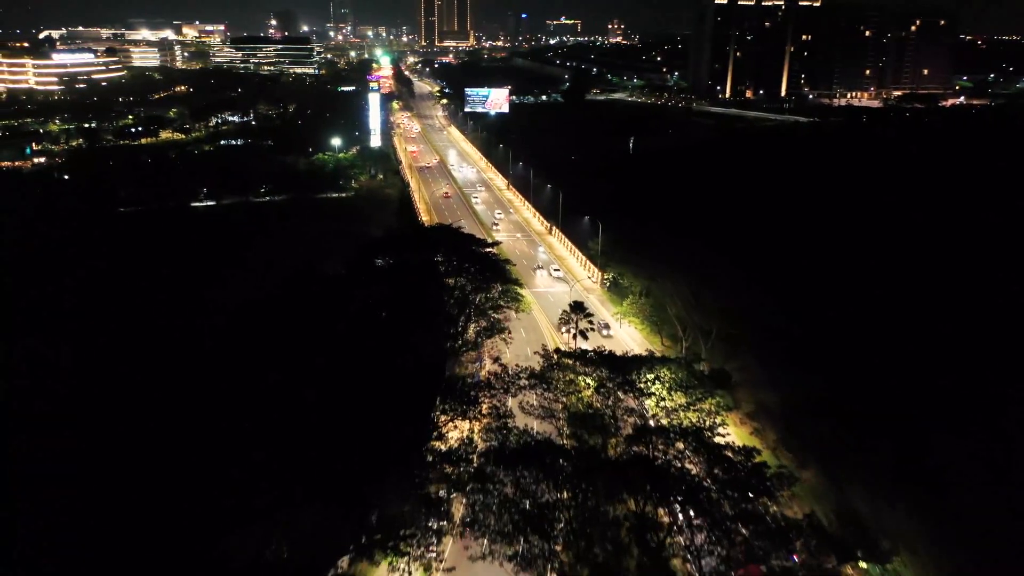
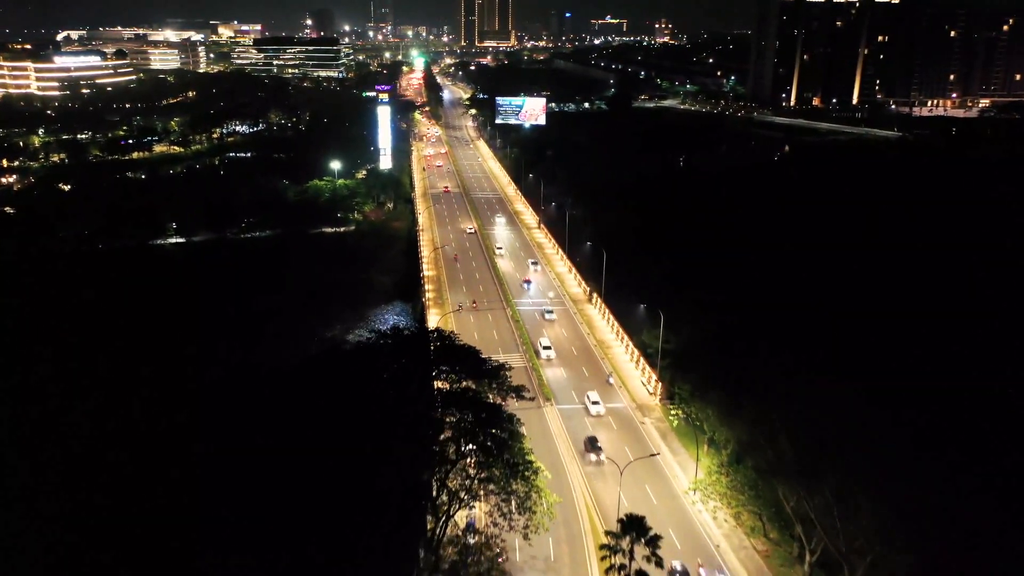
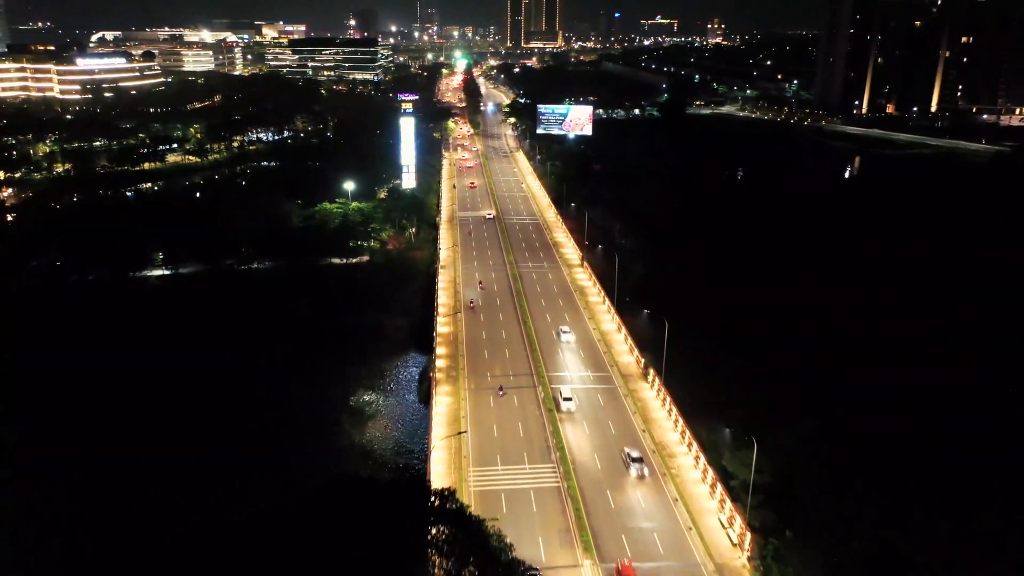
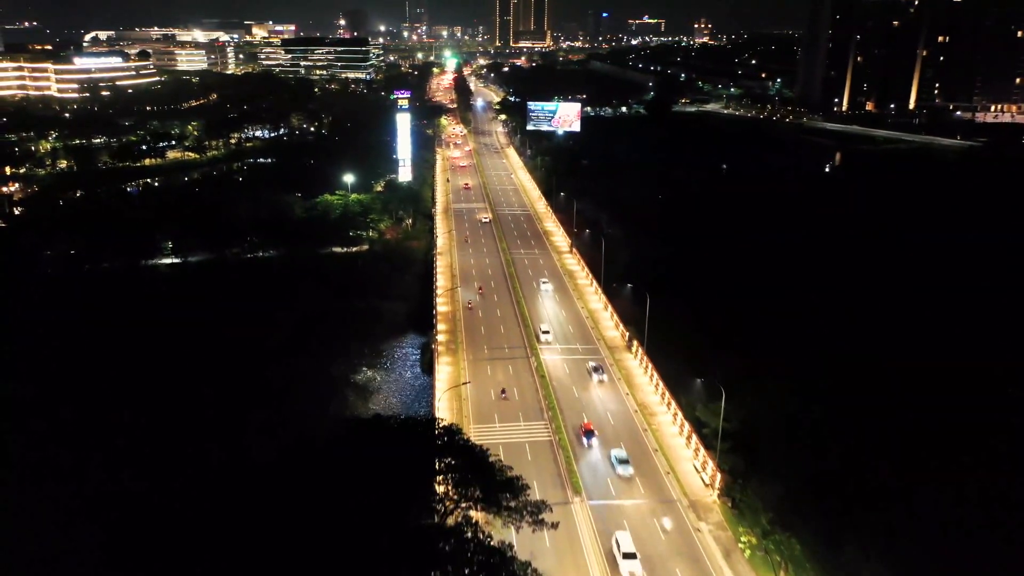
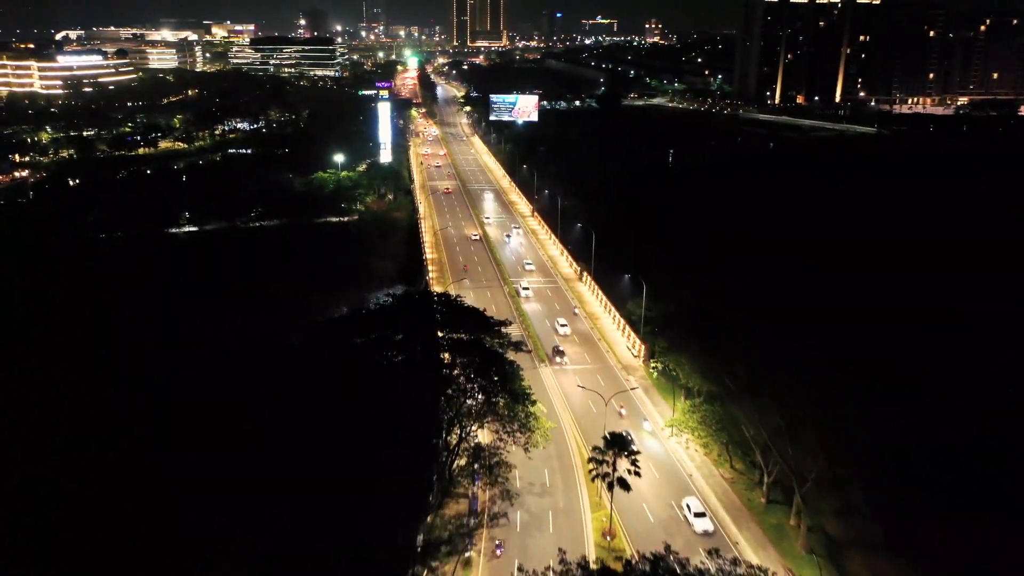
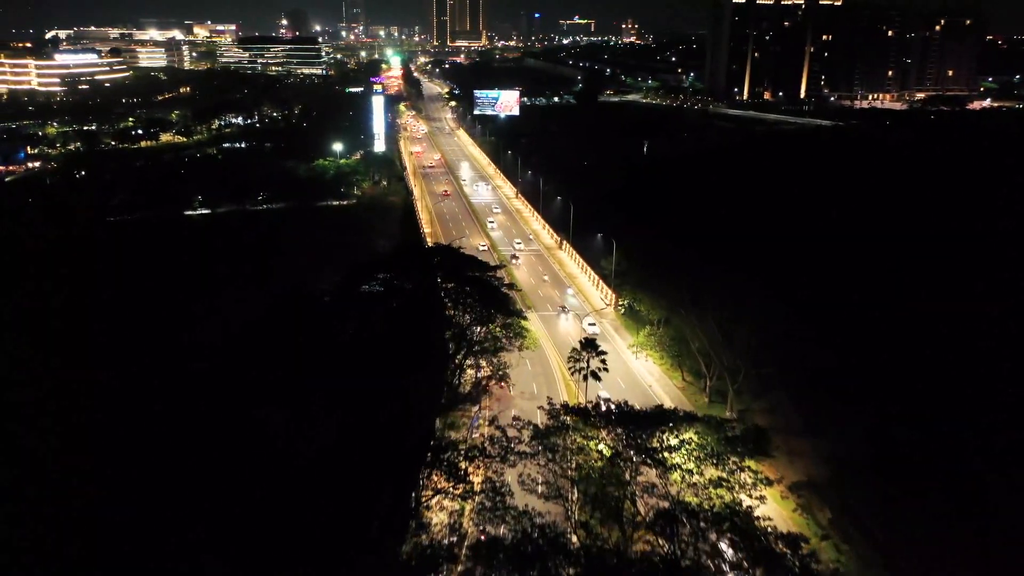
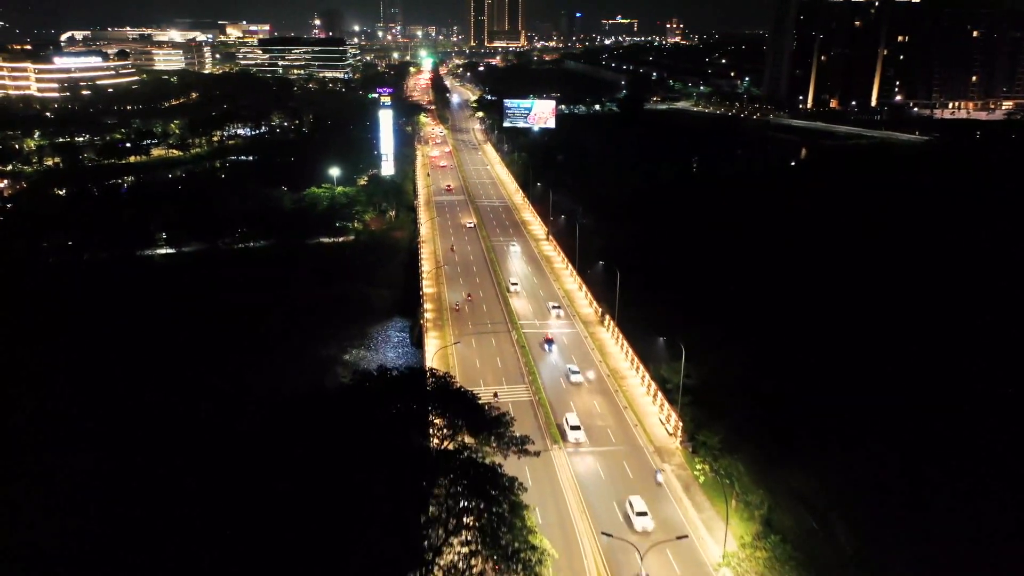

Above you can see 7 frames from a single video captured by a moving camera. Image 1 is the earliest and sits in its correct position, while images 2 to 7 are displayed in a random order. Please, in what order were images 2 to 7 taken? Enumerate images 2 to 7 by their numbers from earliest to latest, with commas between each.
6, 5, 2, 7, 4, 3
